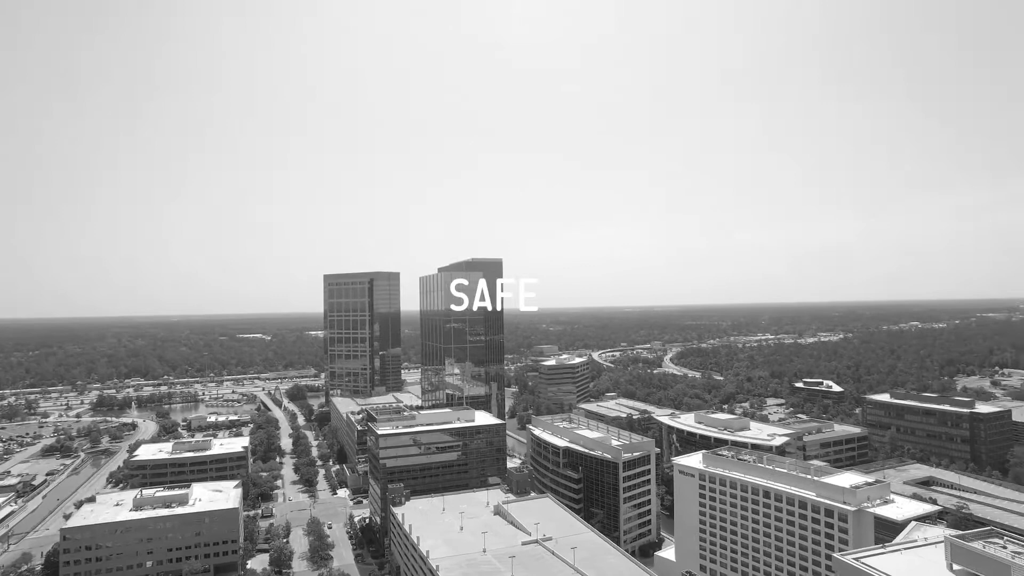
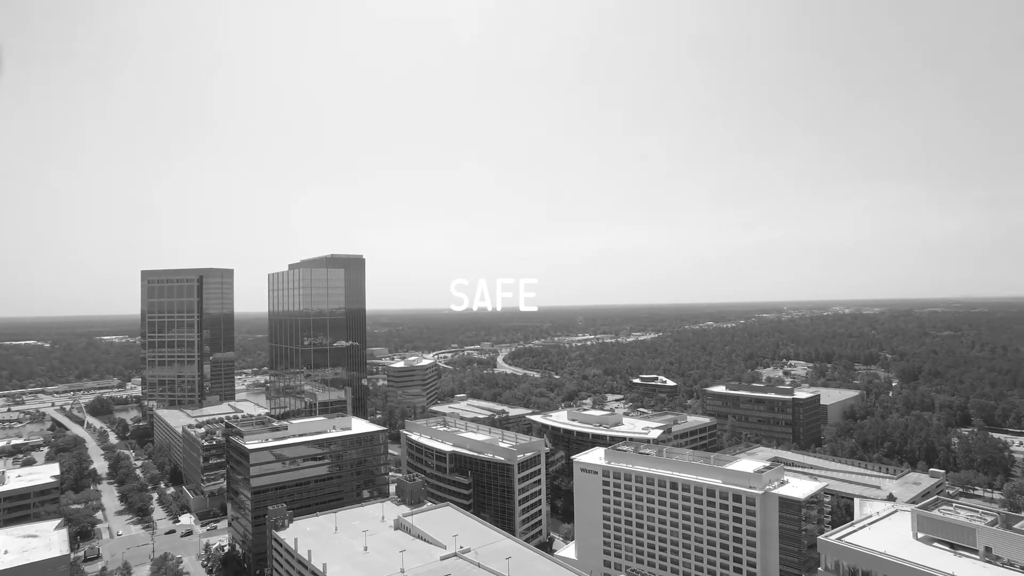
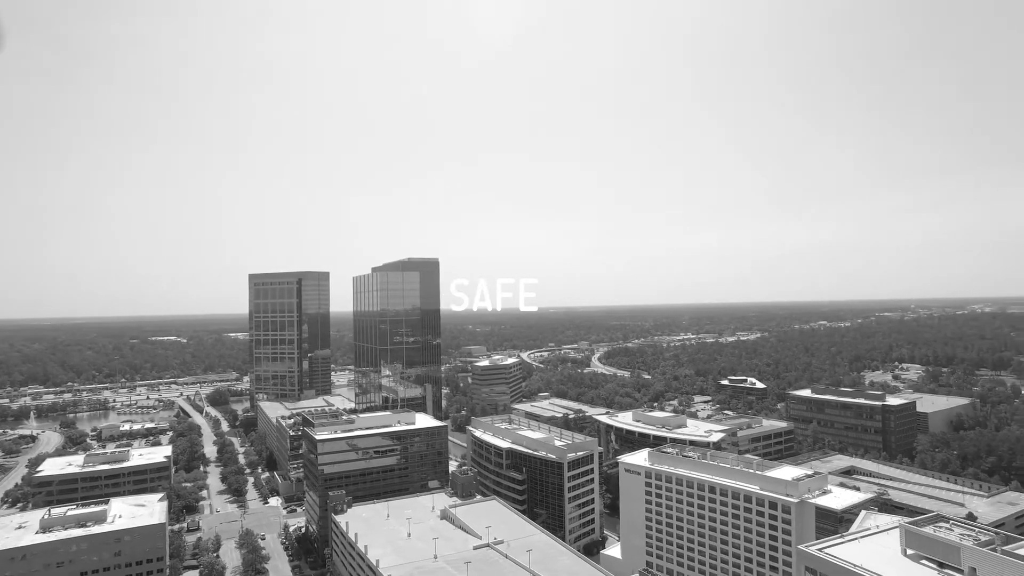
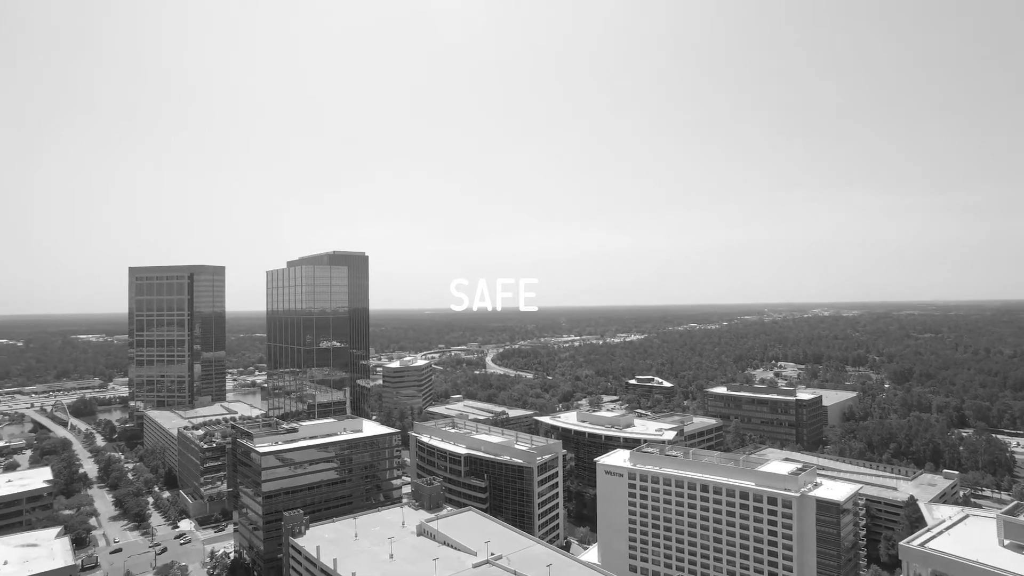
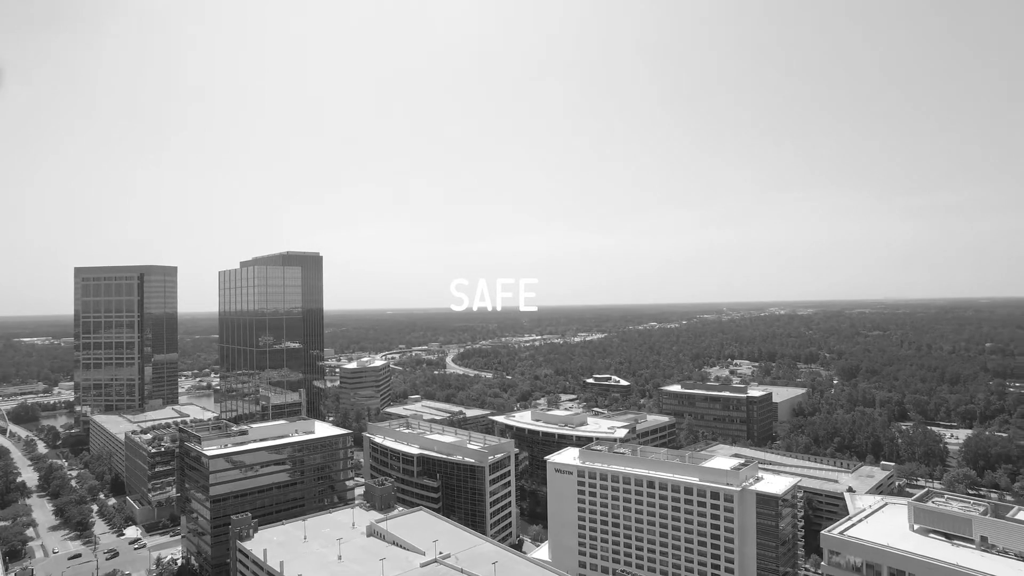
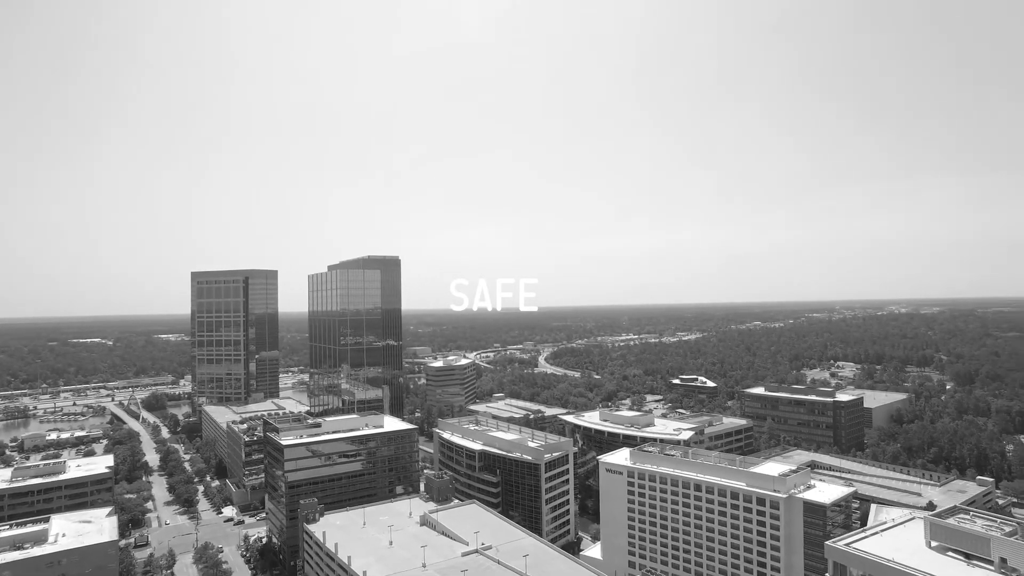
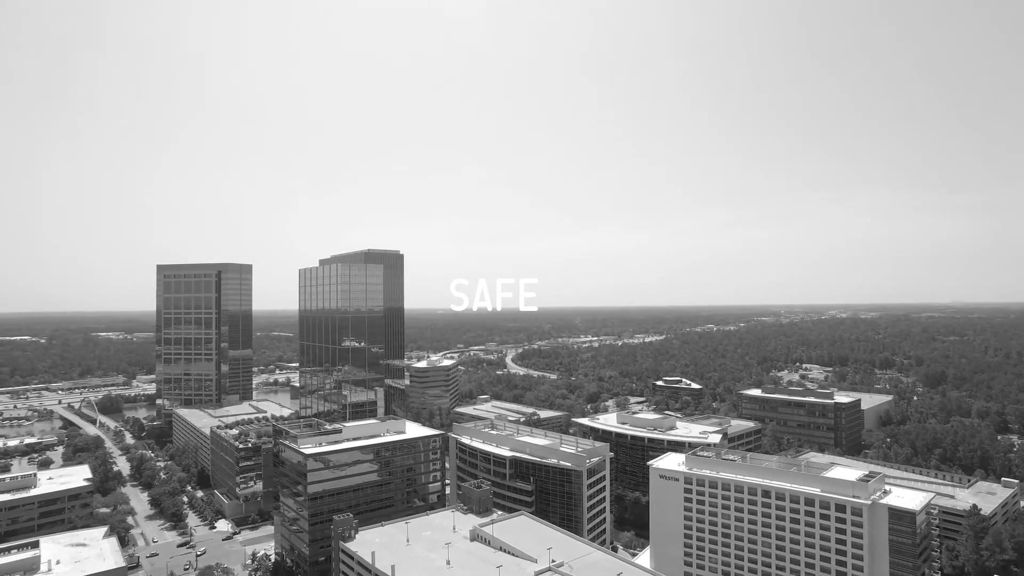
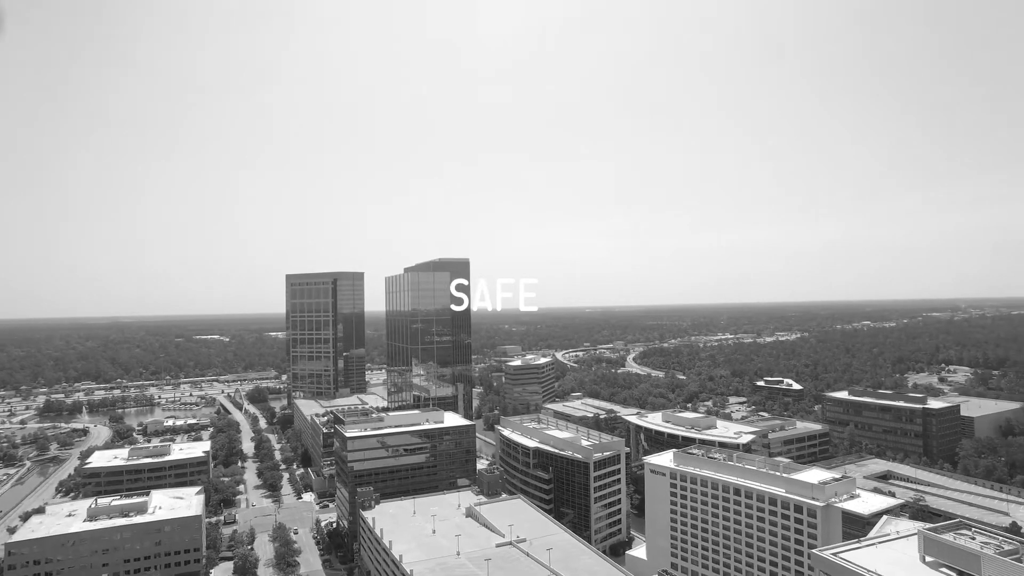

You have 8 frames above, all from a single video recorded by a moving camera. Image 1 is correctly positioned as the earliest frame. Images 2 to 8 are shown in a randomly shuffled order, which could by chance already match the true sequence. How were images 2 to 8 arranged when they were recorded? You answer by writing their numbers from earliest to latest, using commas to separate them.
8, 3, 6, 2, 5, 4, 7
